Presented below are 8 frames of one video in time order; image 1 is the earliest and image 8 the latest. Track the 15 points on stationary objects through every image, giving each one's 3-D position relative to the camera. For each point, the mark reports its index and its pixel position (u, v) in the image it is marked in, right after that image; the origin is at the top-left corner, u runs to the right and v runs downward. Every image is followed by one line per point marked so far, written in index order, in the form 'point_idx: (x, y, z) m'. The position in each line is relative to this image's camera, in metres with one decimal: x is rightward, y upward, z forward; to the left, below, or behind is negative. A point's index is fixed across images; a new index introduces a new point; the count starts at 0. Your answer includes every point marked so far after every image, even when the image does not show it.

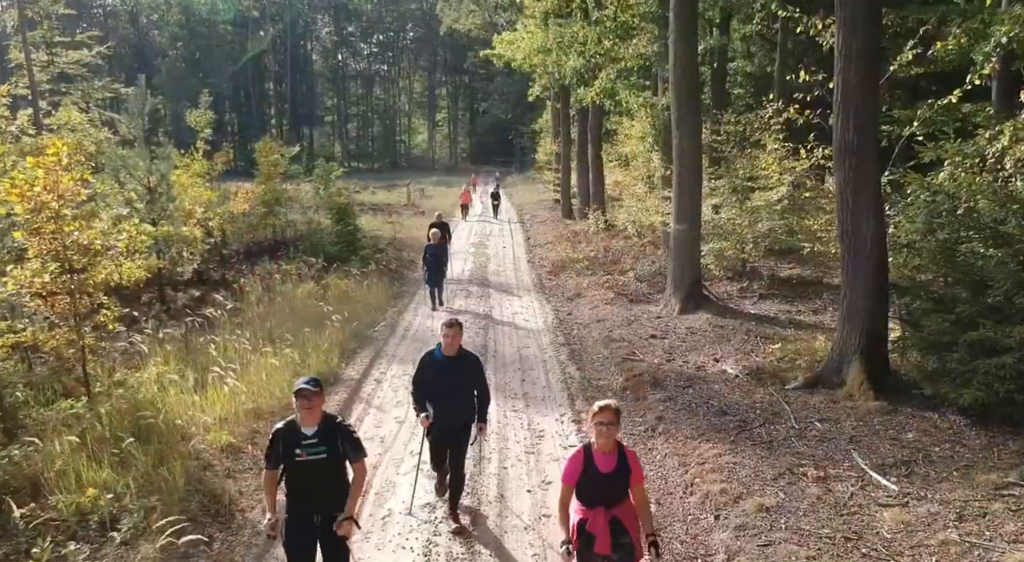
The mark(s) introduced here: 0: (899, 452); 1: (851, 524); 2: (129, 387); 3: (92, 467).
0: (+4.0, -1.7, +8.3) m
1: (+2.9, -2.0, +6.8) m
2: (-4.5, -1.2, +9.5) m
3: (-3.9, -1.7, +7.5) m
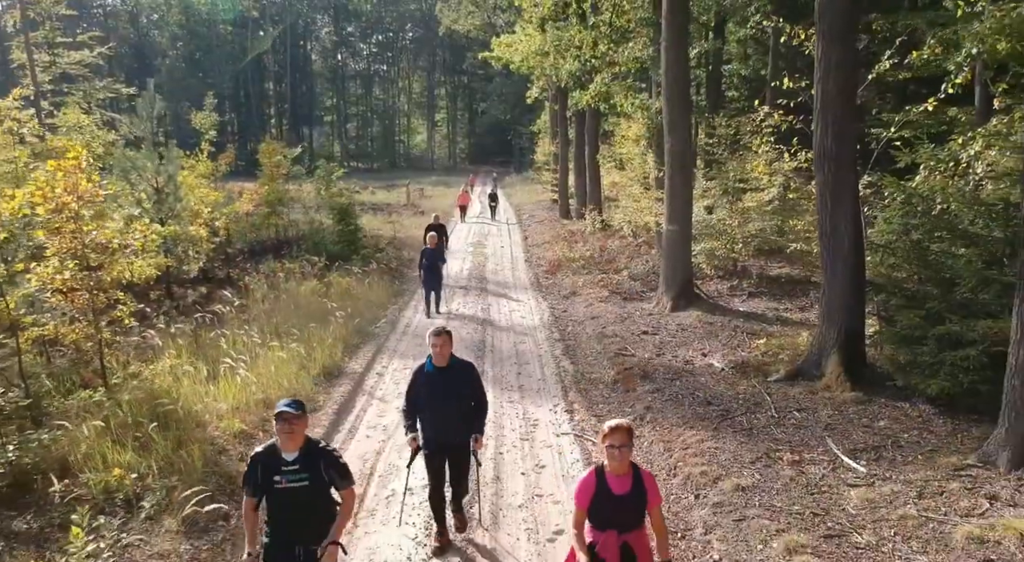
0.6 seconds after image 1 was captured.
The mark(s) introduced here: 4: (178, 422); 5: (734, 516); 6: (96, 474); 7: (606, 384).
0: (+3.9, -1.7, +8.8) m
1: (+2.8, -2.0, +7.4) m
2: (-4.6, -1.2, +10.1) m
3: (-3.9, -1.7, +8.1) m
4: (-3.6, -1.5, +8.9) m
5: (+2.0, -2.1, +7.3) m
6: (-4.0, -1.8, +7.7) m
7: (+1.4, -1.5, +11.9) m
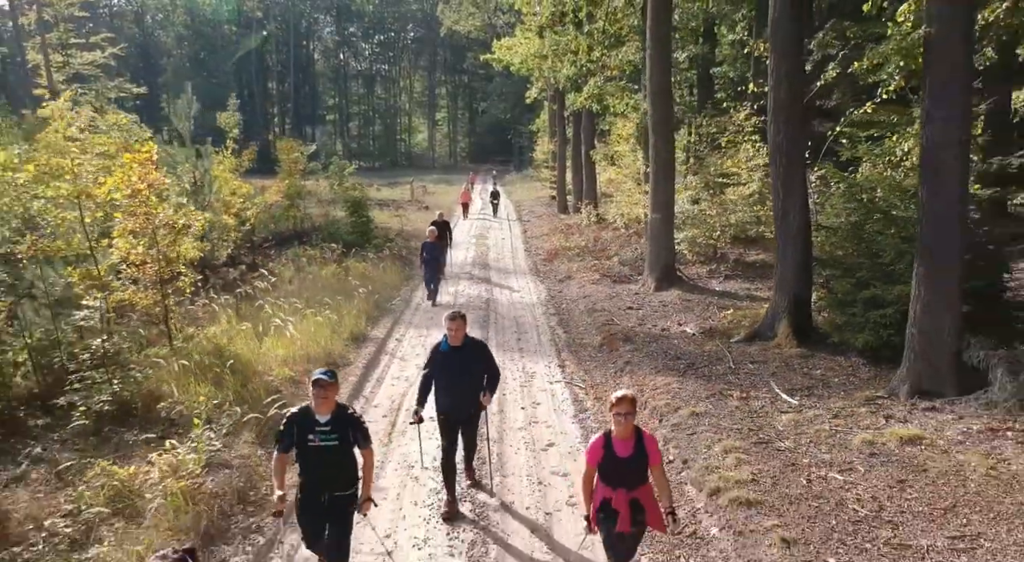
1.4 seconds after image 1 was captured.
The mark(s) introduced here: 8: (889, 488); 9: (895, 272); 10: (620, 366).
0: (+3.9, -1.3, +10.8) m
1: (+2.8, -1.6, +9.4) m
2: (-4.6, -0.8, +12.1) m
3: (-3.9, -1.3, +10.1) m
4: (-3.6, -1.1, +10.8) m
5: (+2.0, -1.7, +9.3) m
6: (-3.9, -1.4, +9.7) m
7: (+1.4, -1.1, +13.8) m
8: (+3.5, -1.8, +7.4) m
9: (+5.3, +0.1, +11.3) m
10: (+1.6, -1.3, +12.3) m
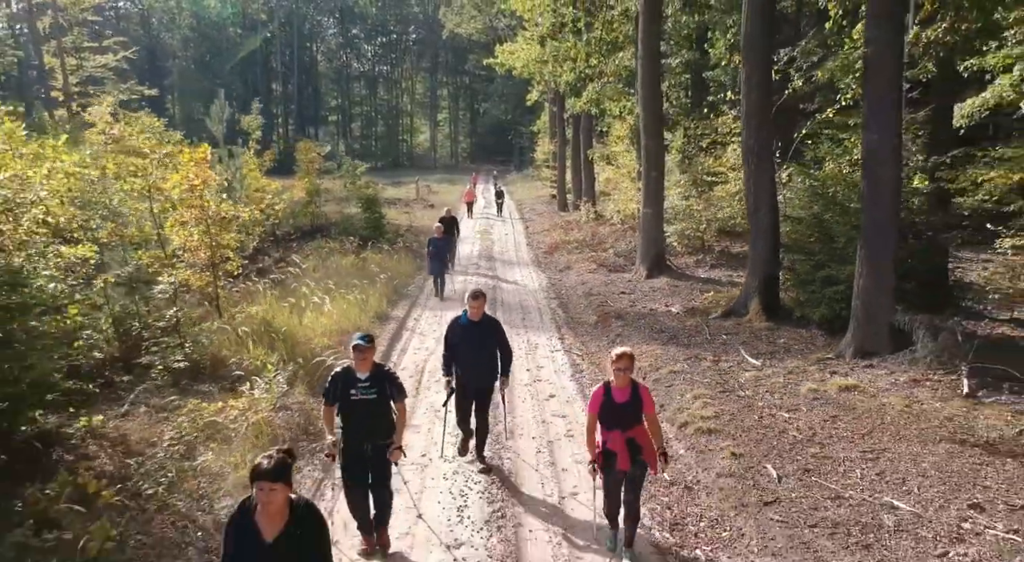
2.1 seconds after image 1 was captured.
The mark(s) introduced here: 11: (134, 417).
0: (+4.0, -1.0, +12.7) m
1: (+2.9, -1.3, +11.2) m
2: (-4.4, -0.5, +13.9) m
3: (-3.8, -1.0, +11.9) m
4: (-3.5, -0.9, +12.7) m
5: (+2.1, -1.4, +11.1) m
6: (-3.8, -1.2, +11.6) m
7: (+1.5, -0.8, +15.7) m
8: (+3.6, -1.6, +9.3) m
9: (+5.4, +0.4, +13.1) m
10: (+1.7, -1.0, +14.2) m
11: (-4.2, -1.5, +9.2) m
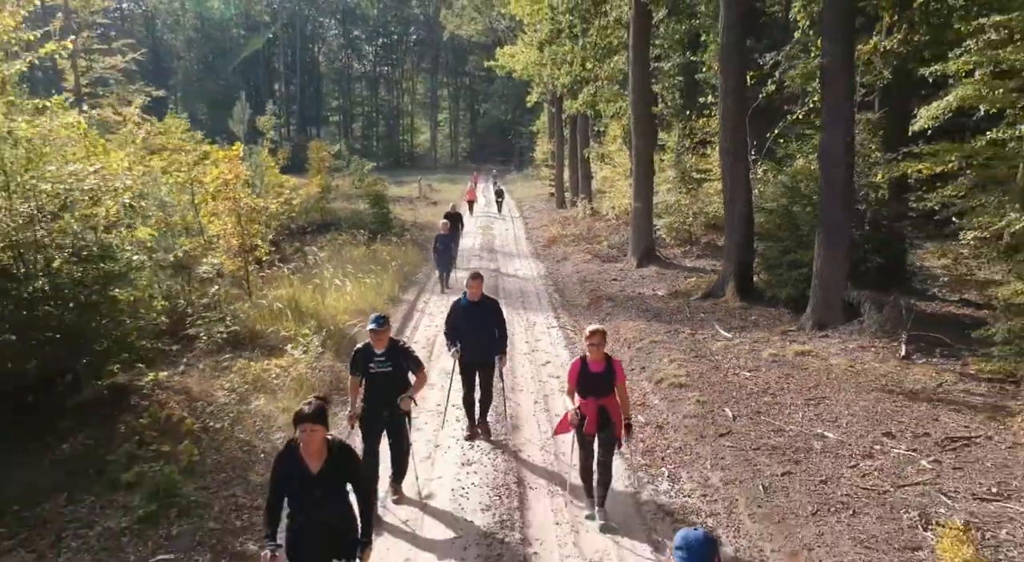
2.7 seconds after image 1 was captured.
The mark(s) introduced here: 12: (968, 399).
0: (+4.1, -0.7, +14.3) m
1: (+3.0, -1.0, +12.9) m
2: (-4.4, -0.2, +15.6) m
3: (-3.8, -0.7, +13.6) m
4: (-3.5, -0.6, +14.3) m
5: (+2.1, -1.1, +12.7) m
6: (-3.8, -0.9, +13.2) m
7: (+1.5, -0.5, +17.3) m
8: (+3.6, -1.3, +10.9) m
9: (+5.4, +0.7, +14.8) m
10: (+1.7, -0.7, +15.8) m
11: (-4.2, -1.2, +10.8) m
12: (+5.3, -1.4, +9.5) m
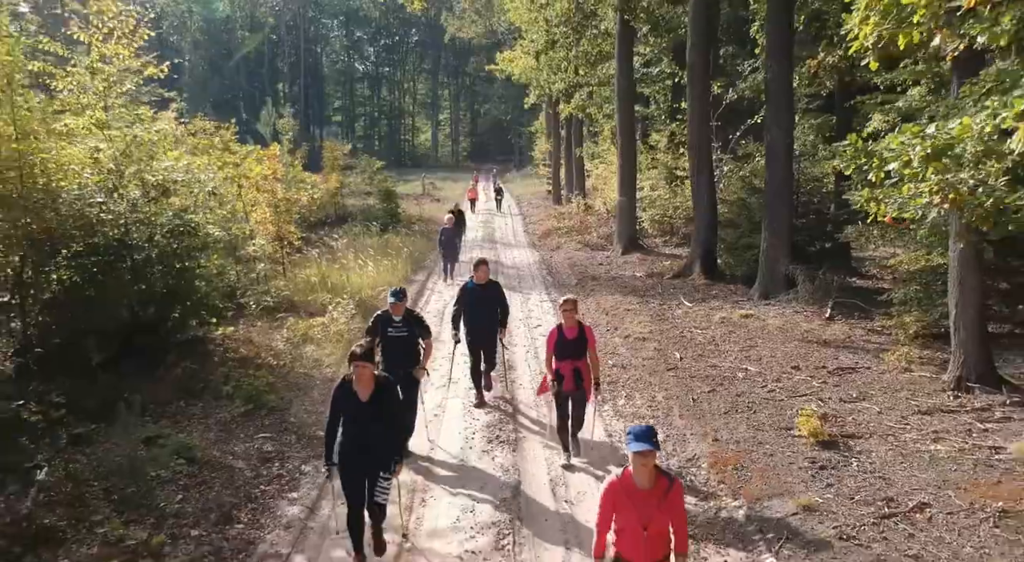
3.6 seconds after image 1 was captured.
0: (+4.0, -0.3, +16.9) m
1: (+2.9, -0.6, +15.5) m
2: (-4.5, +0.2, +18.2) m
3: (-3.9, -0.3, +16.2) m
4: (-3.6, -0.1, +17.0) m
5: (+2.1, -0.7, +15.4) m
6: (-3.9, -0.4, +15.8) m
7: (+1.5, -0.1, +20.0) m
8: (+3.5, -0.8, +13.5) m
9: (+5.4, +1.1, +17.4) m
10: (+1.7, -0.3, +18.4) m
11: (-4.3, -0.8, +13.4) m
12: (+5.3, -0.9, +12.1) m
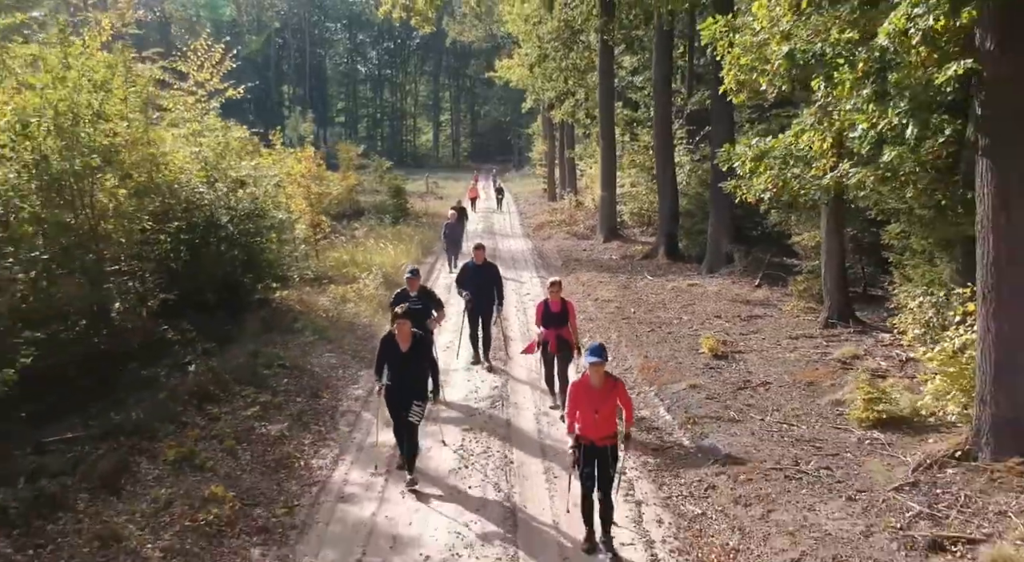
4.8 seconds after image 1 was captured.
0: (+3.9, +0.3, +20.6) m
1: (+2.8, -0.1, +19.2) m
2: (-4.6, +0.8, +21.9) m
3: (-4.0, +0.2, +19.8) m
4: (-3.7, +0.4, +20.6) m
5: (+1.9, -0.2, +19.0) m
6: (-4.0, +0.1, +19.5) m
7: (+1.3, +0.4, +23.6) m
8: (+3.4, -0.3, +17.2) m
9: (+5.2, +1.7, +21.1) m
10: (+1.6, +0.3, +22.1) m
11: (-4.4, -0.3, +17.1) m
12: (+5.1, -0.4, +15.8) m
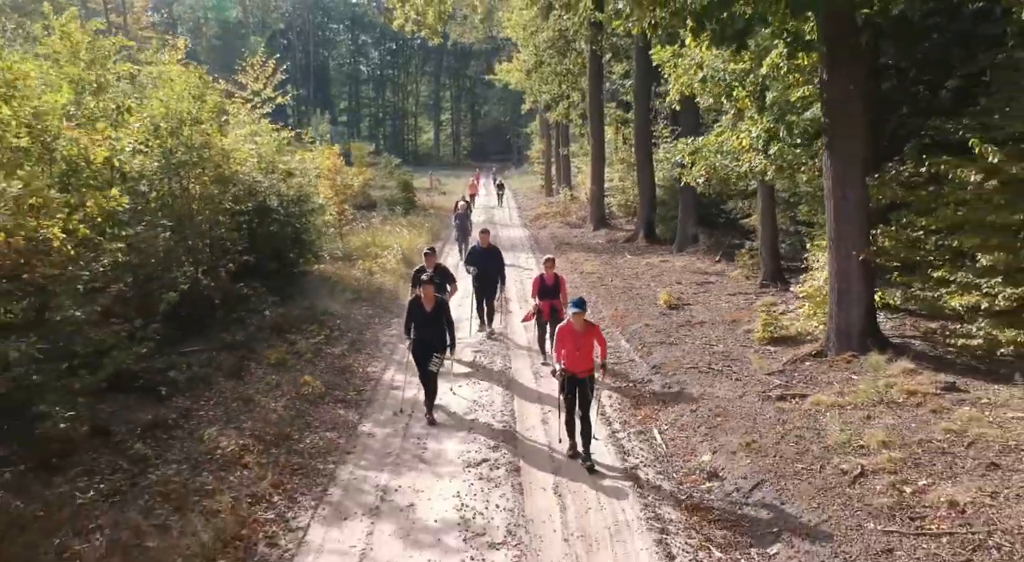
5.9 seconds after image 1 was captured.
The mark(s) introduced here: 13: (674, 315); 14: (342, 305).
0: (+3.8, +0.9, +23.9) m
1: (+2.7, +0.5, +22.5) m
2: (-4.6, +1.4, +25.2) m
3: (-4.0, +0.8, +23.2) m
4: (-3.7, +1.0, +23.9) m
5: (+1.9, +0.4, +22.3) m
6: (-4.0, +0.7, +22.8) m
7: (+1.3, +1.1, +26.9) m
8: (+3.4, +0.3, +20.5) m
9: (+5.2, +2.3, +24.4) m
10: (+1.5, +0.9, +25.4) m
11: (-4.4, +0.3, +20.4) m
12: (+5.1, +0.2, +19.1) m
13: (+2.9, -0.6, +14.3) m
14: (-3.3, -0.5, +15.7) m
